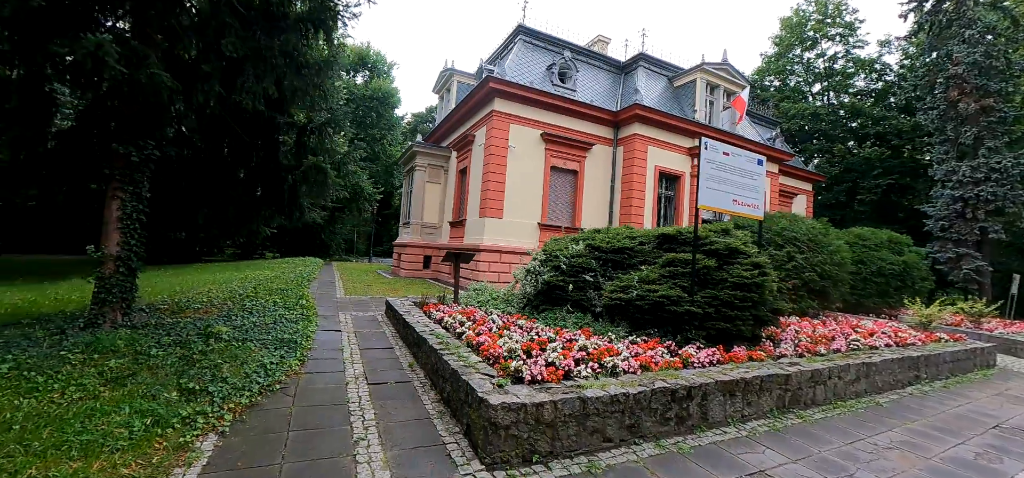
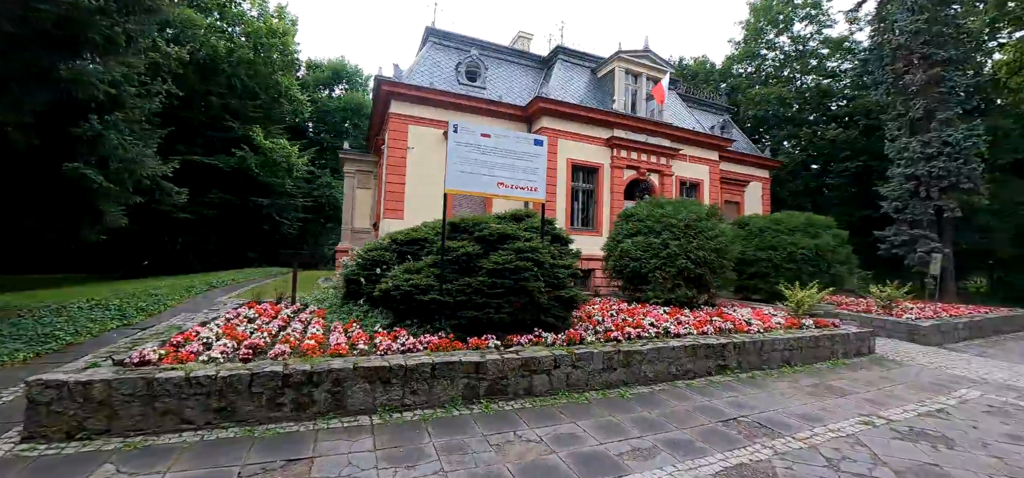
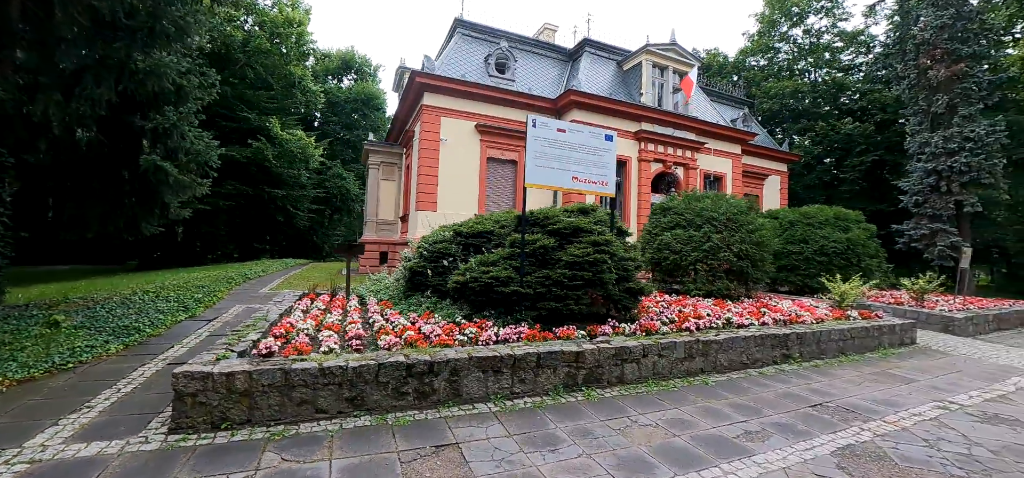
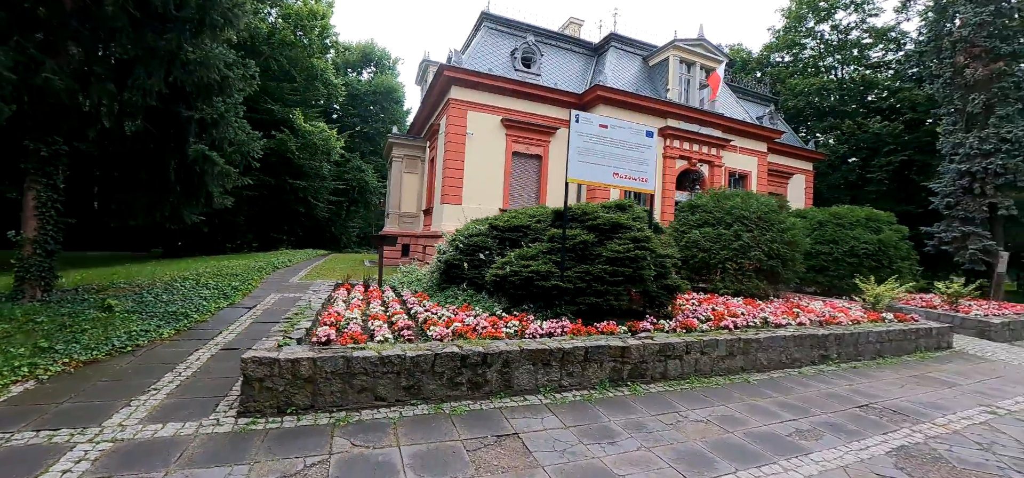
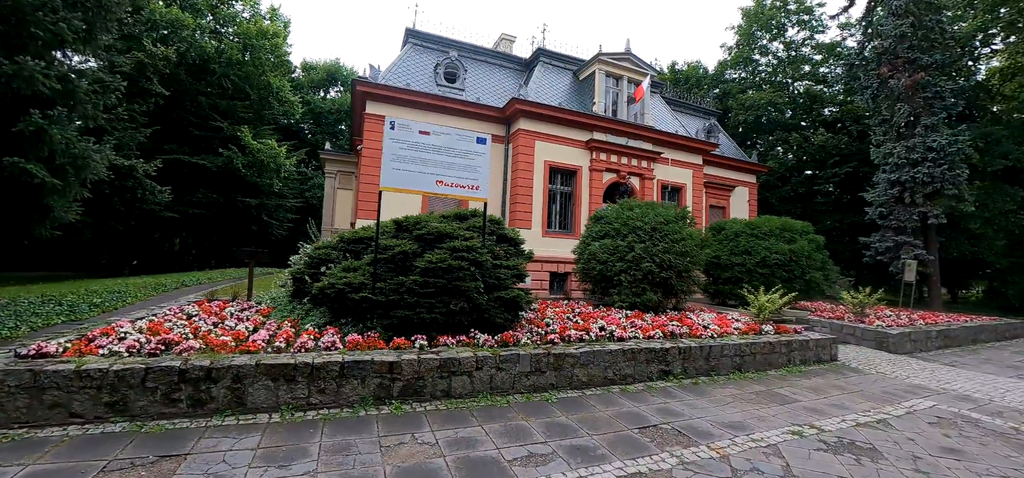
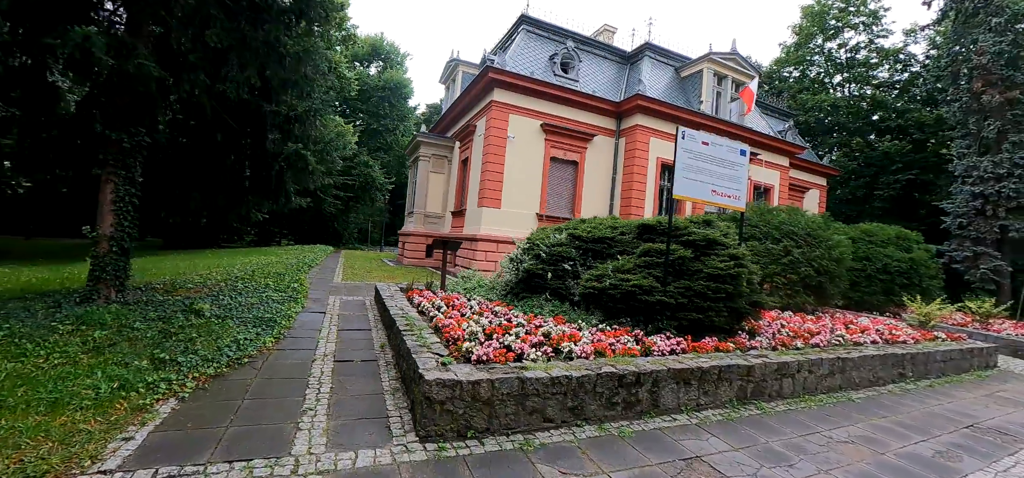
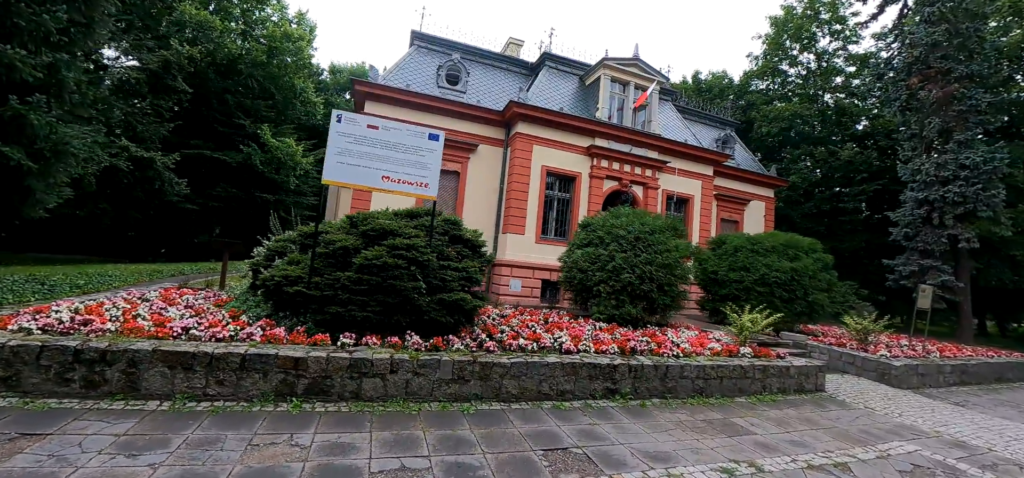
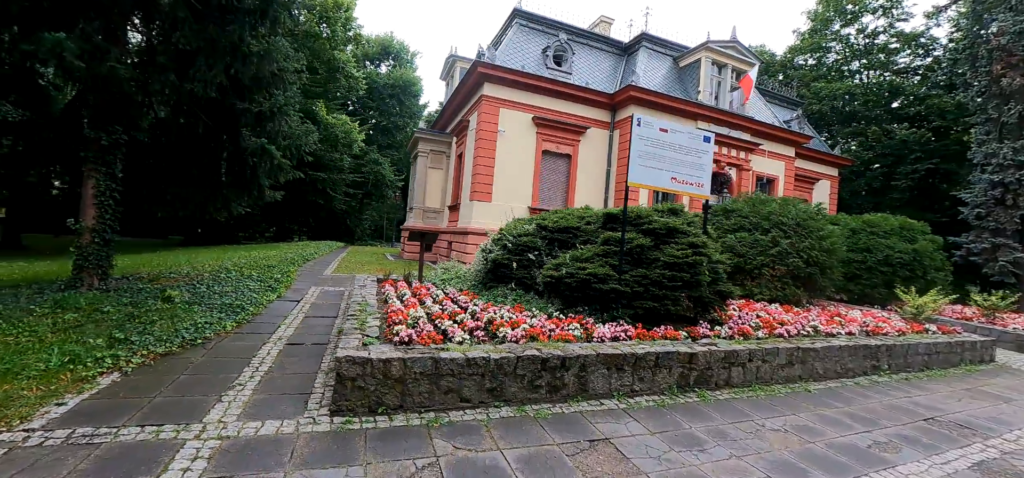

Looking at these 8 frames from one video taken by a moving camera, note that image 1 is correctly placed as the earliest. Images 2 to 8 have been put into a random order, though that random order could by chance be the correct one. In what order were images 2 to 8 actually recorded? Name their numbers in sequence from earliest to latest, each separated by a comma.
6, 8, 4, 3, 2, 5, 7
